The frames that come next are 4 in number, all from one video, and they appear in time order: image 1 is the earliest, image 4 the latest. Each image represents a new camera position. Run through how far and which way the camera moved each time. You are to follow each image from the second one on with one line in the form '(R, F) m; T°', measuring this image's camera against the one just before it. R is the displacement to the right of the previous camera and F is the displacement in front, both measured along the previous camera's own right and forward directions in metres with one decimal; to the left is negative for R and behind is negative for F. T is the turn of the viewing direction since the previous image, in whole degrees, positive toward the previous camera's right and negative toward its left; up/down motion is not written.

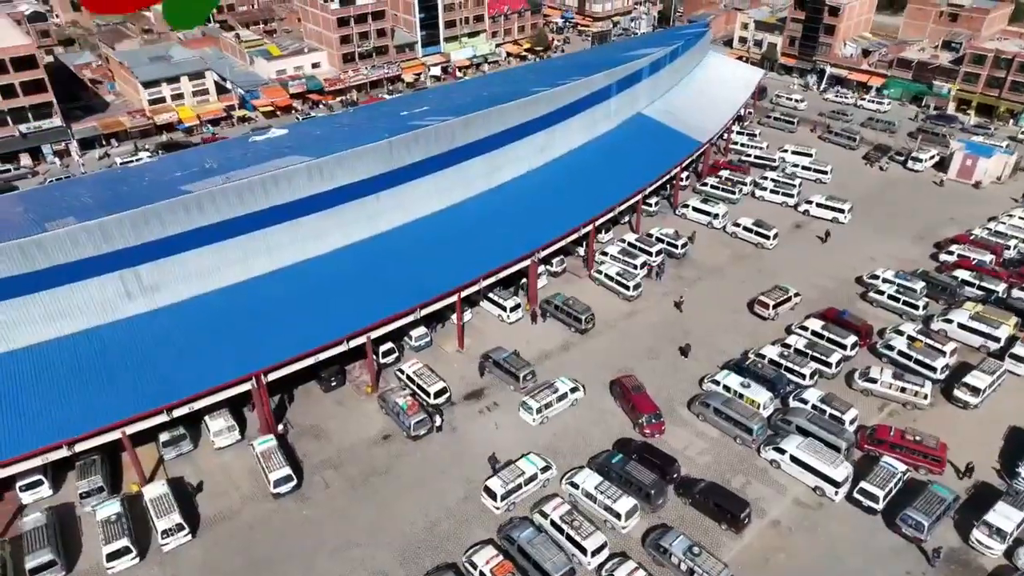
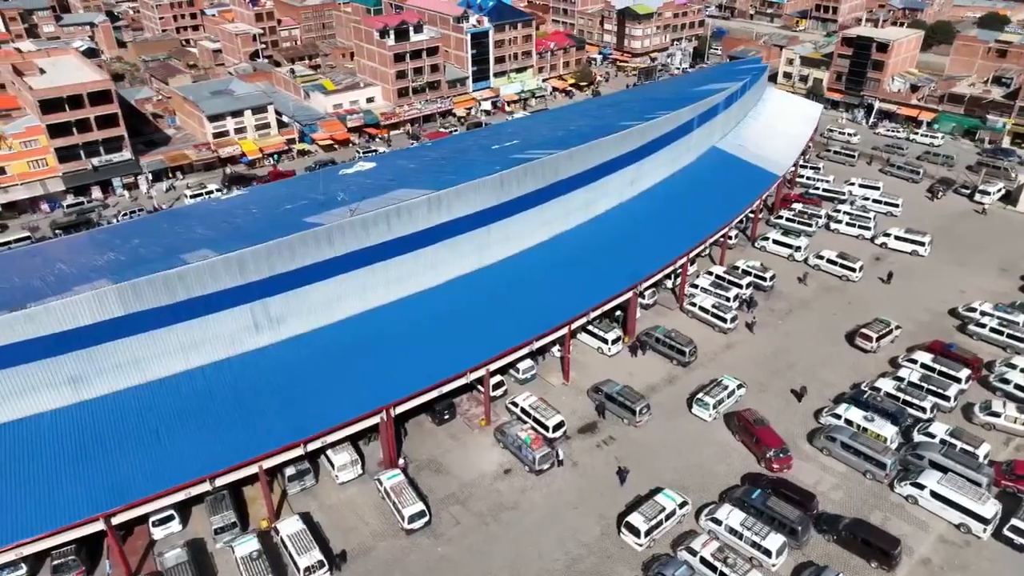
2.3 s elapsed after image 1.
(-5.0, +0.1) m; 0°
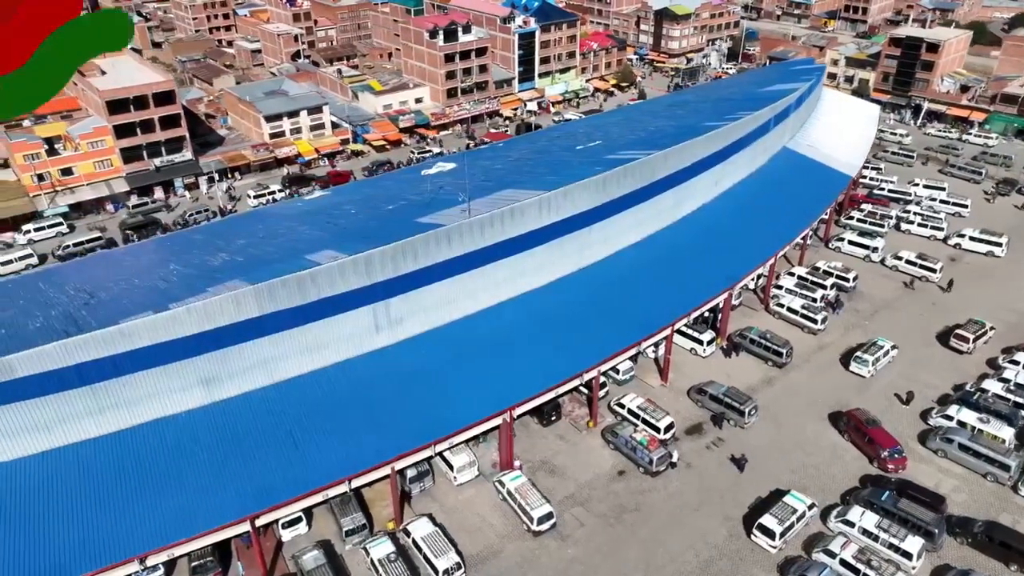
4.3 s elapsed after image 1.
(-4.7, +0.1) m; 0°
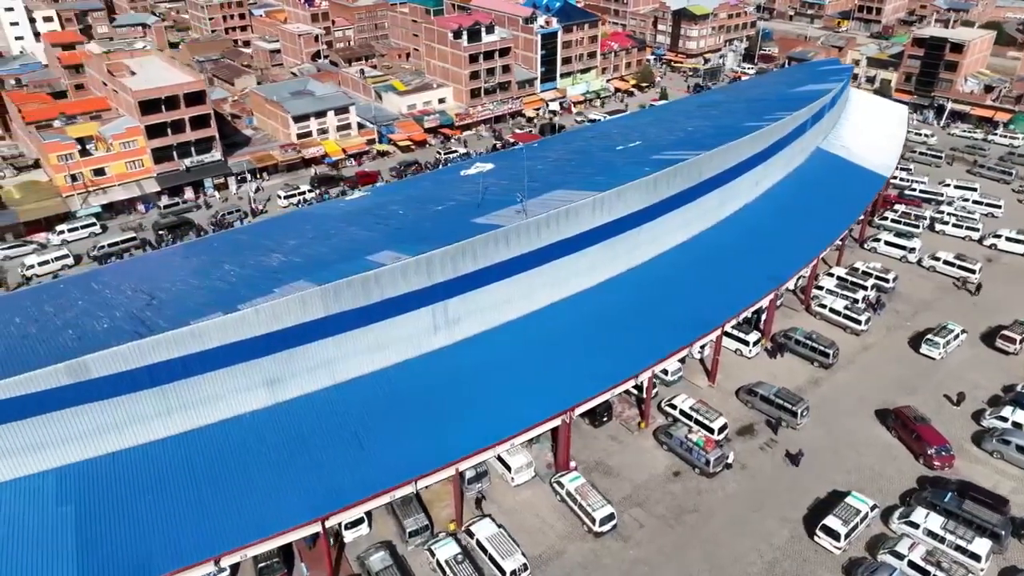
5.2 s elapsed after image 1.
(-2.3, 0.0) m; 0°
